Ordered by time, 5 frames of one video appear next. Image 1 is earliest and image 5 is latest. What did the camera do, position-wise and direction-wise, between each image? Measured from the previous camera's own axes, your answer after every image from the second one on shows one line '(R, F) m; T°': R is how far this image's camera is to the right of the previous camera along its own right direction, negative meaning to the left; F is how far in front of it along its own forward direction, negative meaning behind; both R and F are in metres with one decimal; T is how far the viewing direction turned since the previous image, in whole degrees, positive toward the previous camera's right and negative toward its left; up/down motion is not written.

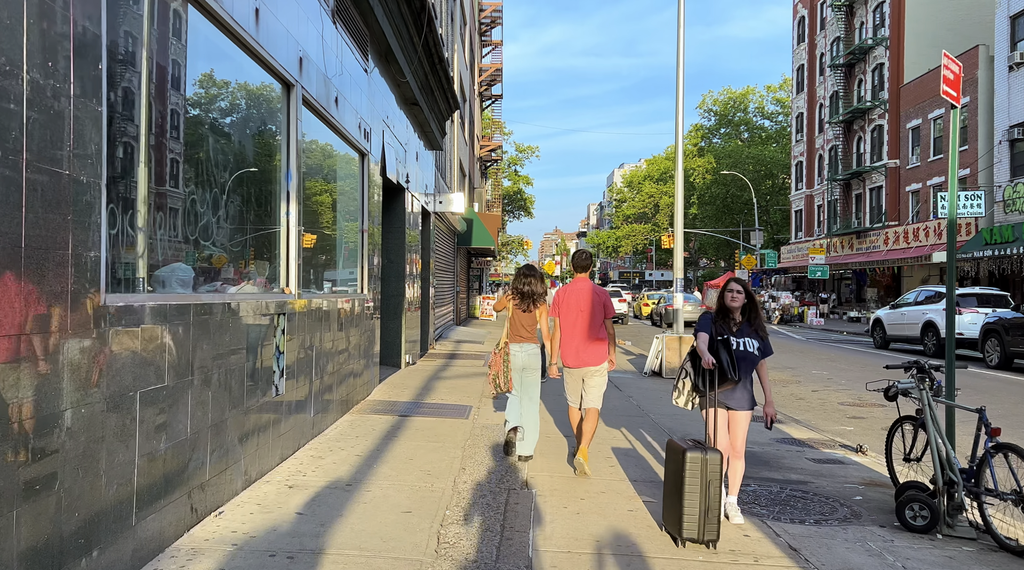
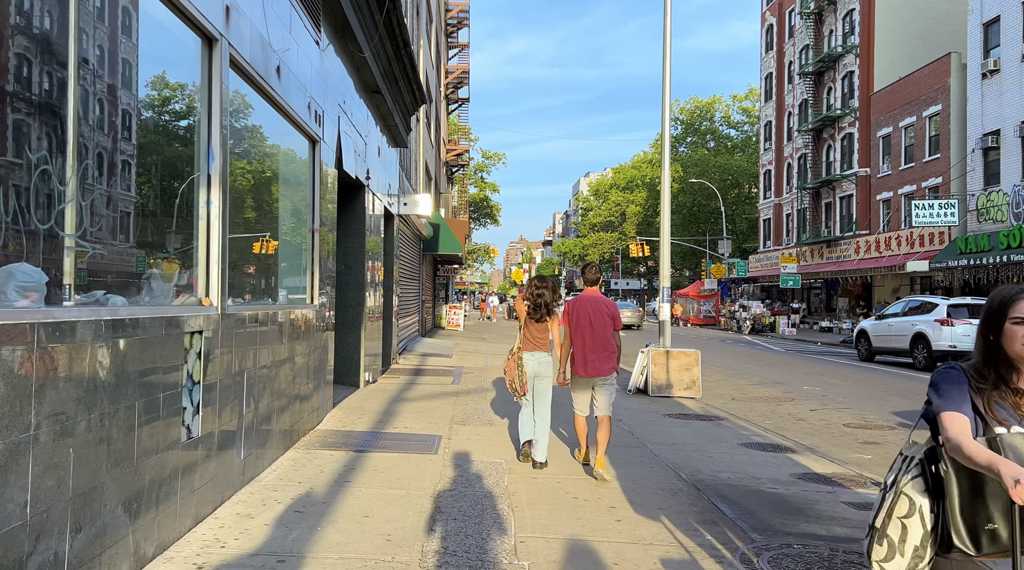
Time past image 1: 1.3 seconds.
(-0.1, +1.3) m; +2°
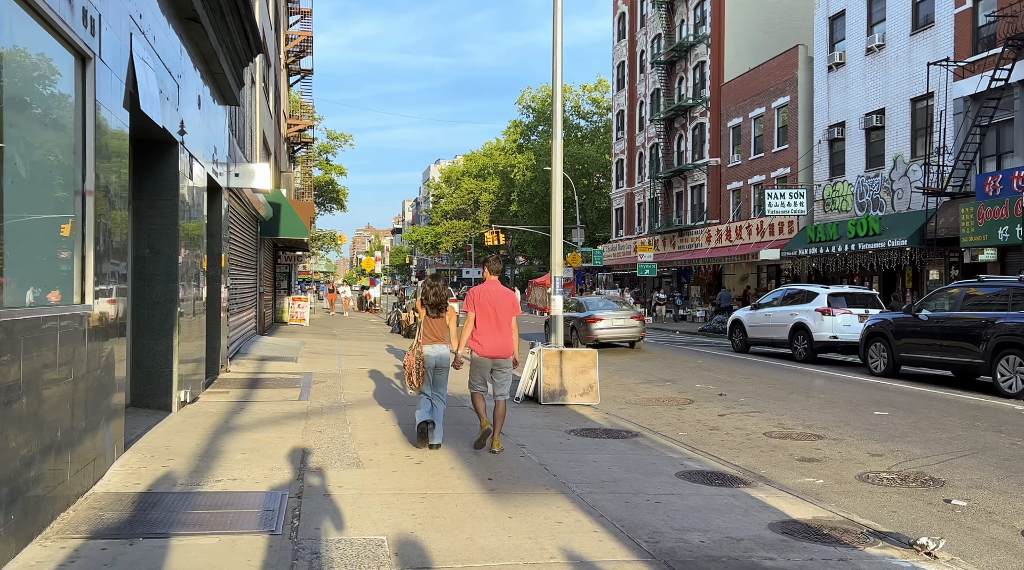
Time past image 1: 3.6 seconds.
(-0.2, +2.3) m; +10°
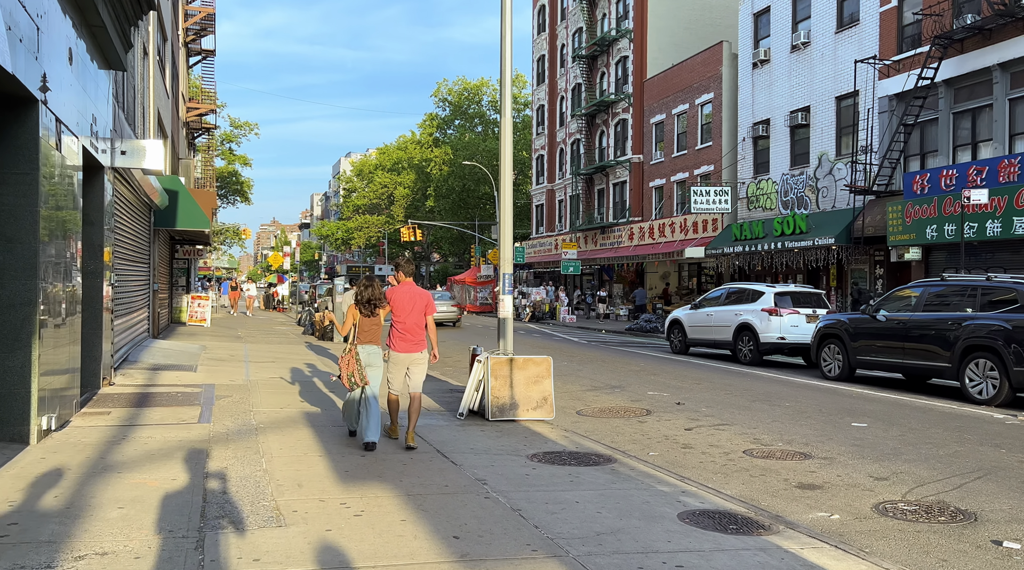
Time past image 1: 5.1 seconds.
(-0.3, +1.5) m; +6°
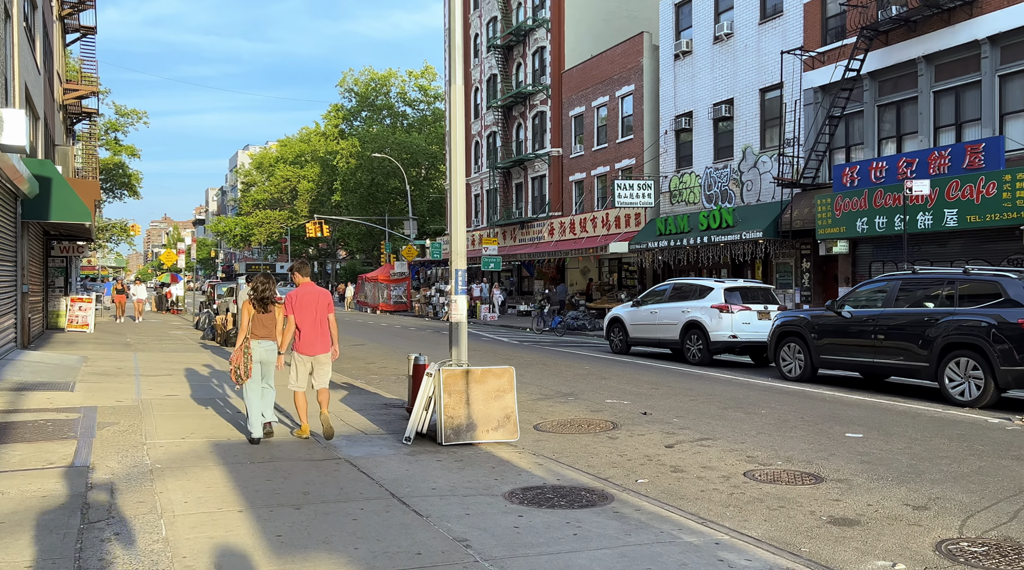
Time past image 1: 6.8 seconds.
(-0.5, +1.6) m; +6°
